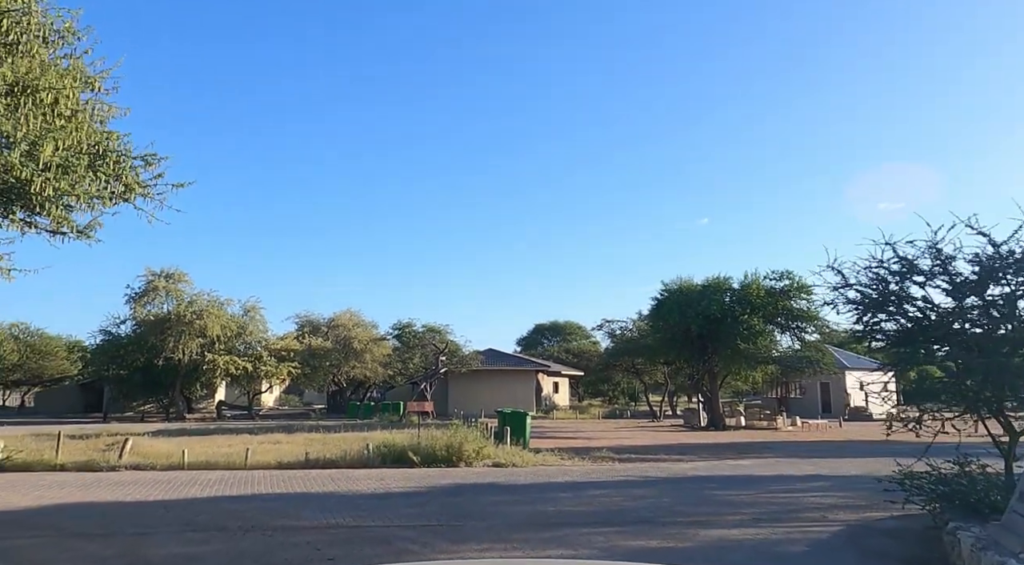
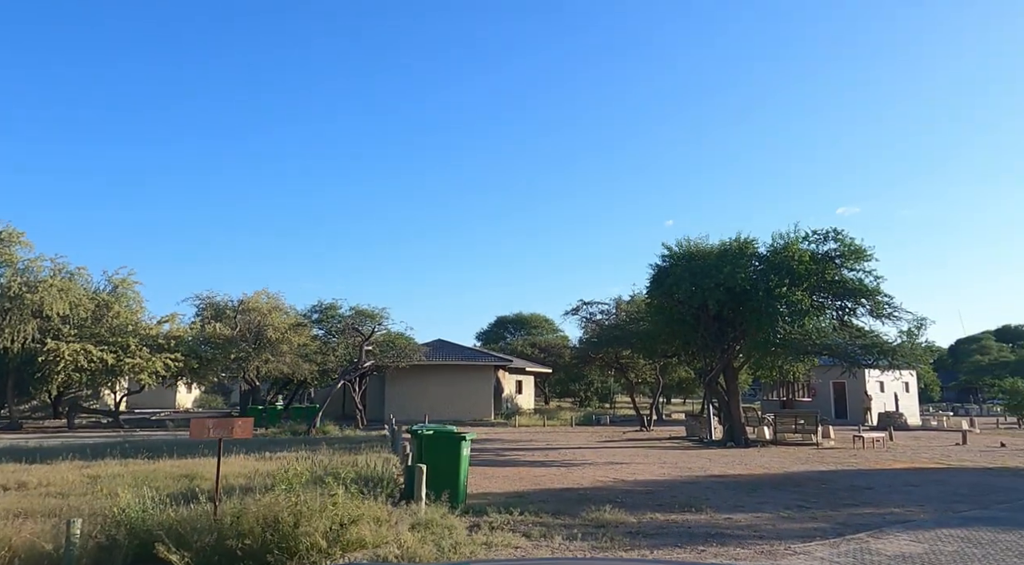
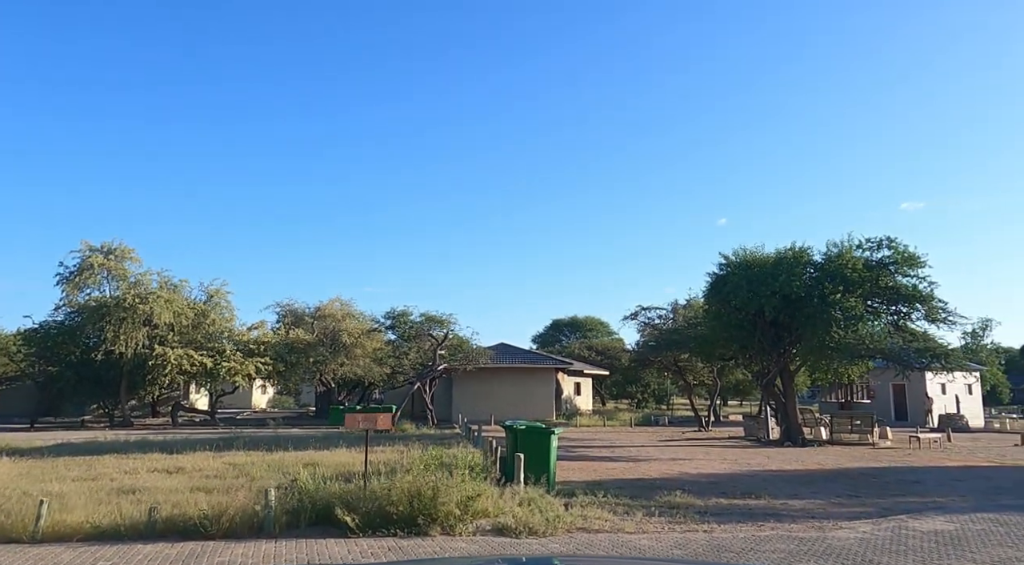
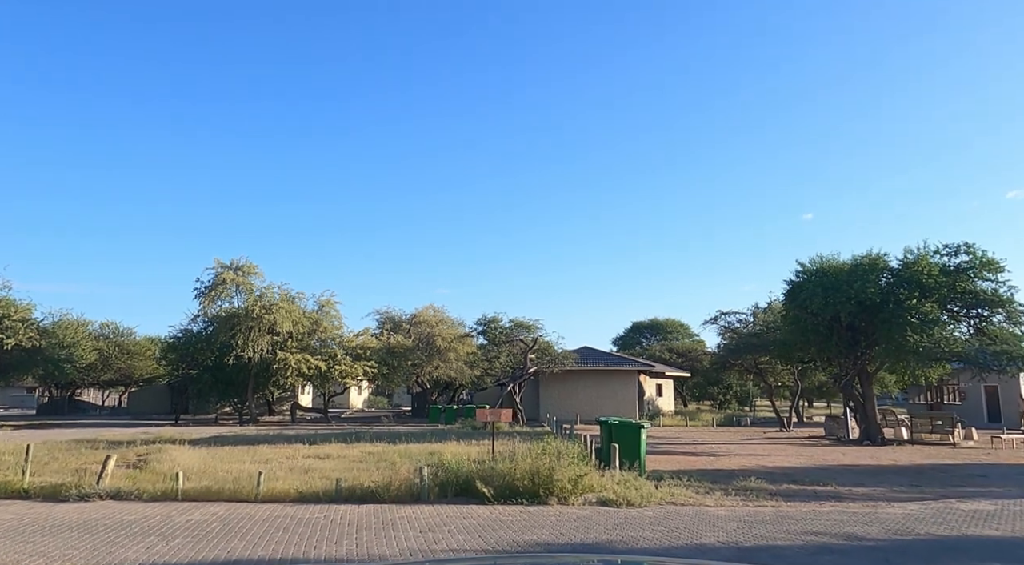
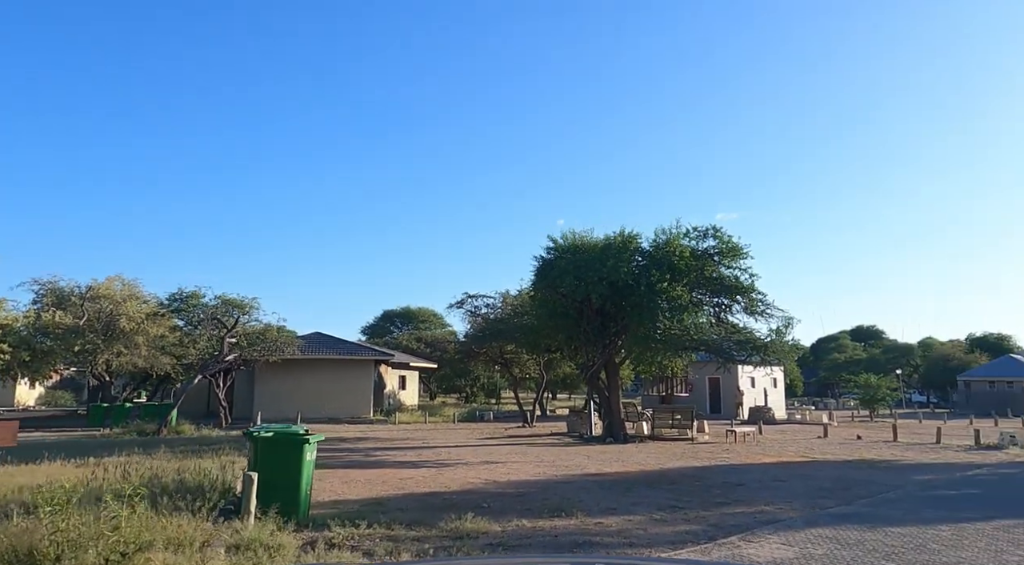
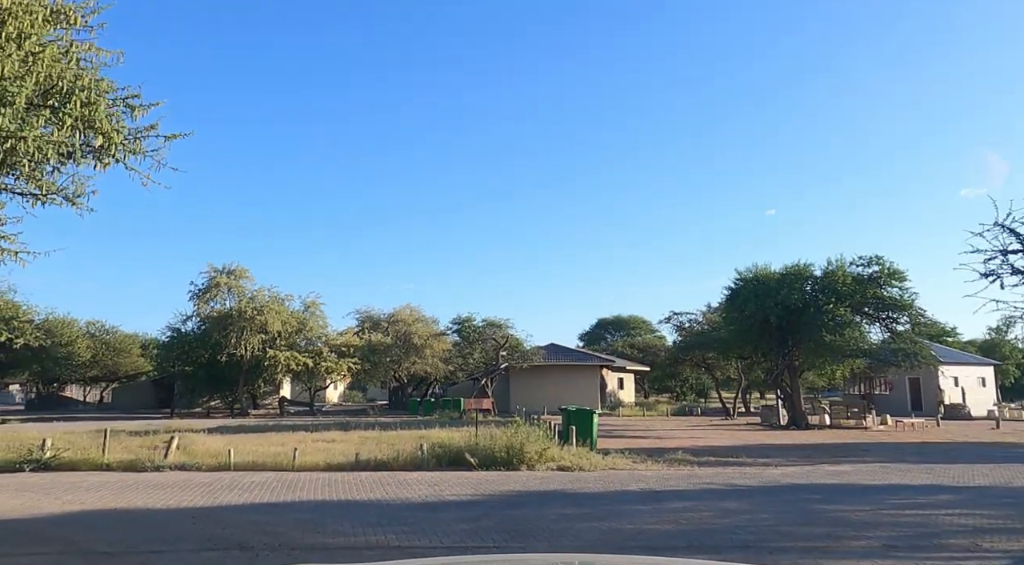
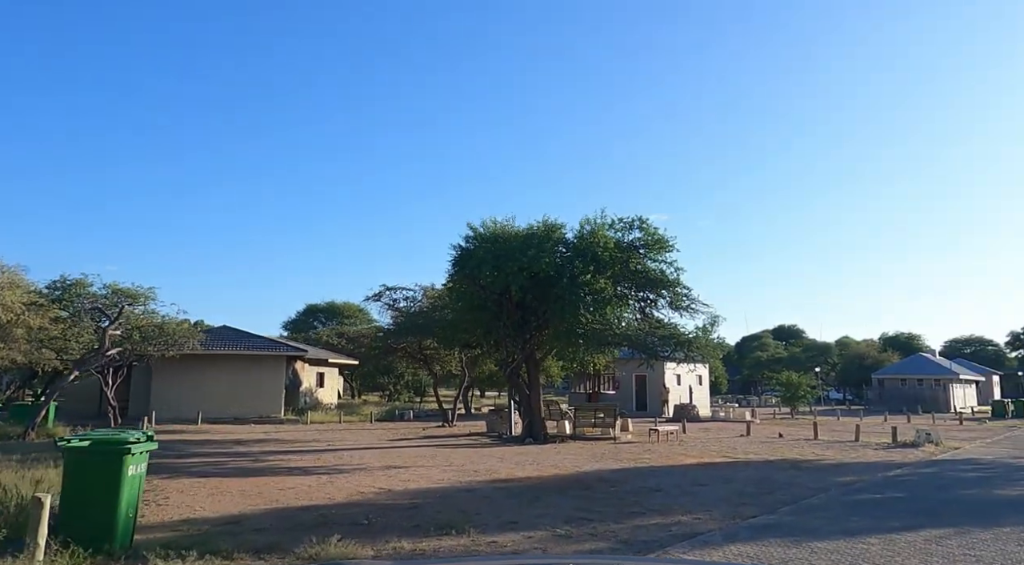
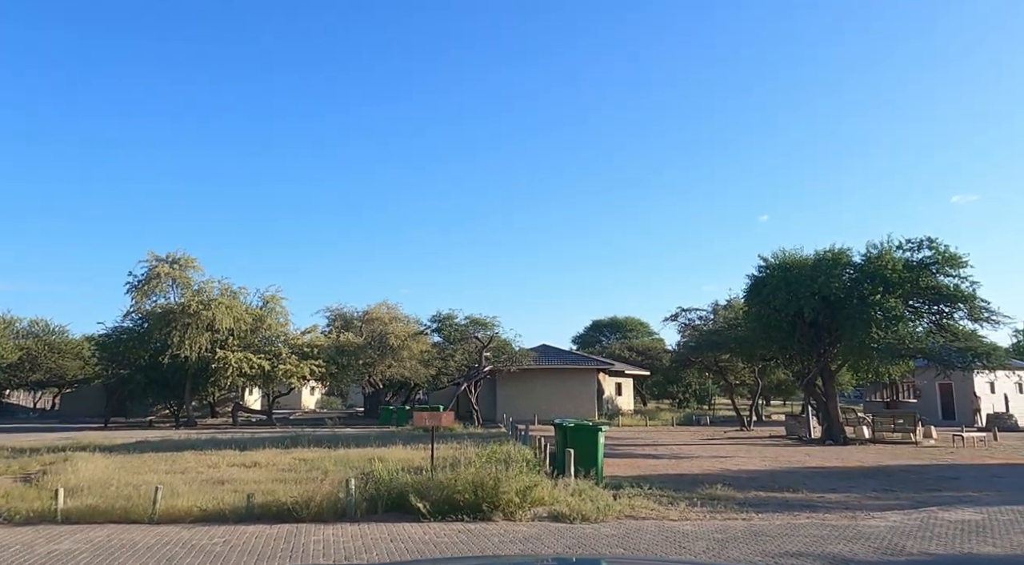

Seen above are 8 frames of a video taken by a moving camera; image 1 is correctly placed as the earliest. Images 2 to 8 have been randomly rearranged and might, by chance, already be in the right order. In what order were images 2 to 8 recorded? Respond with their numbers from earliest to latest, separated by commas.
6, 4, 8, 3, 2, 5, 7
